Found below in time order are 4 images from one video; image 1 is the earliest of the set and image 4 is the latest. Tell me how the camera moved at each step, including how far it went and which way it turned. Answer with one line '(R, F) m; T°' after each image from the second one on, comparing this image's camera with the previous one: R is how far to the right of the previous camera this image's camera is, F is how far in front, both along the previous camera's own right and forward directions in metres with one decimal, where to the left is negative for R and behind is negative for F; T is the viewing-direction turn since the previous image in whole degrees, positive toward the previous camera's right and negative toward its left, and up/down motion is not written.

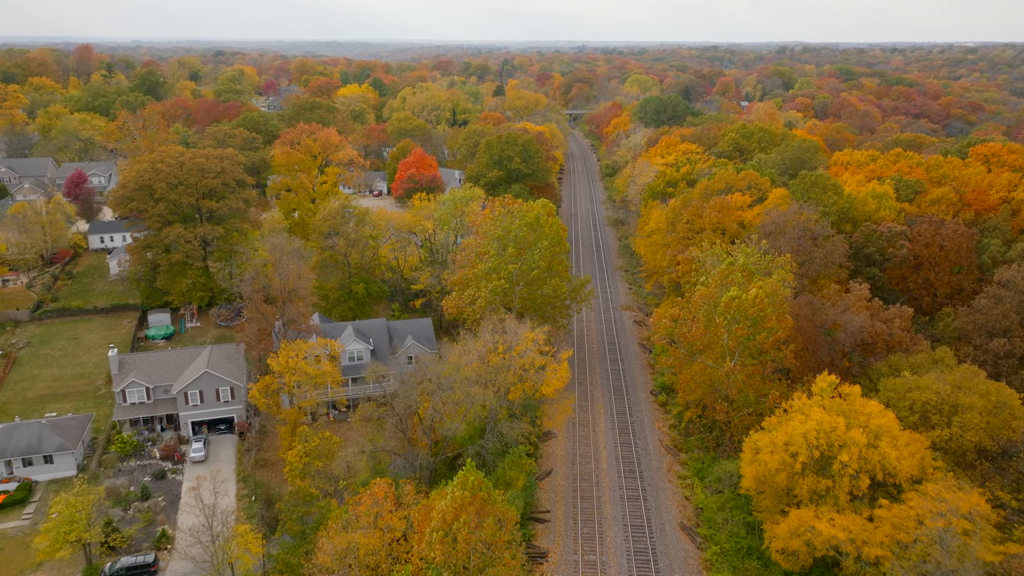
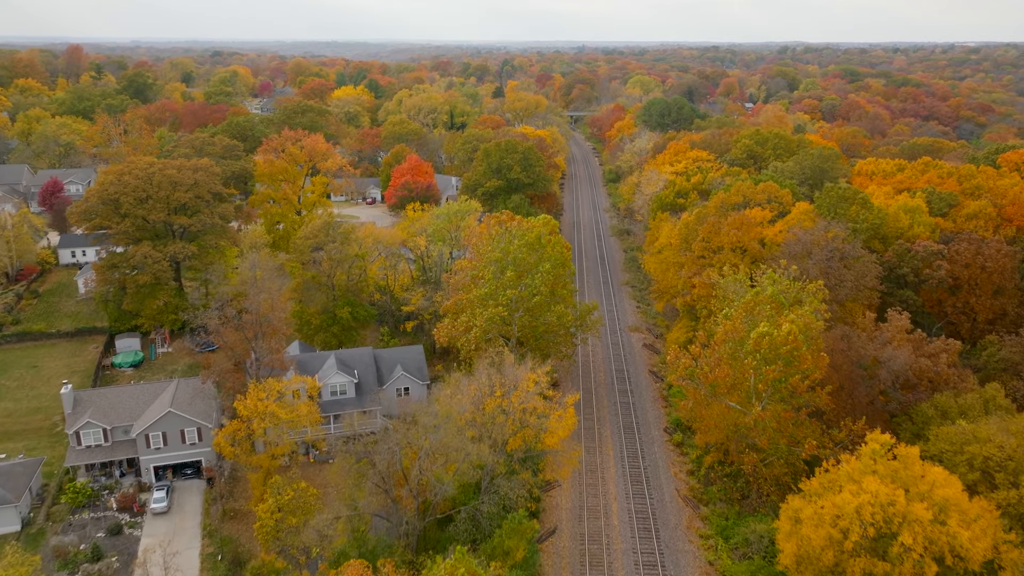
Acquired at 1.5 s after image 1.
(0.0, +3.2) m; 0°
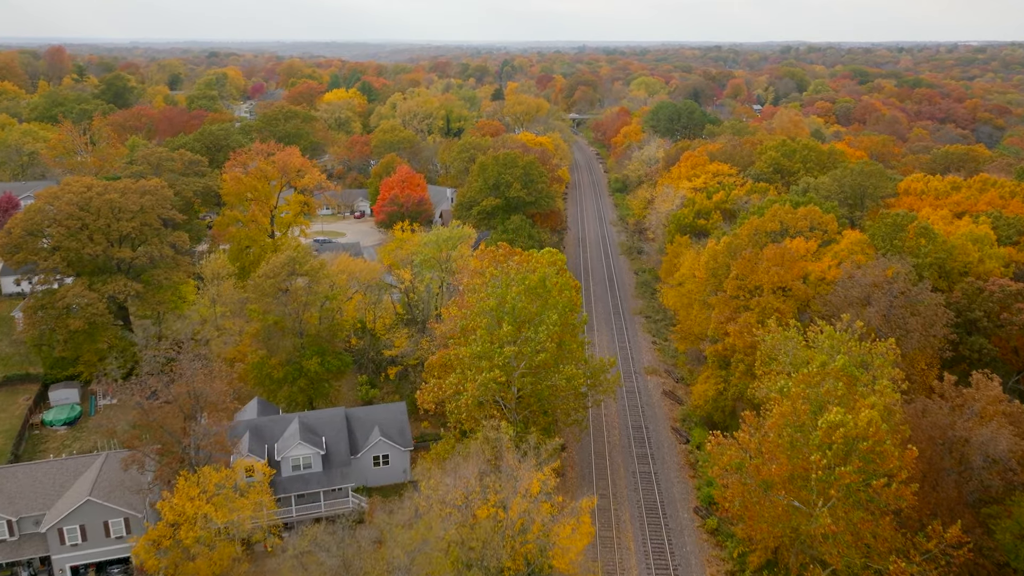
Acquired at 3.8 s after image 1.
(+0.1, +5.3) m; 0°
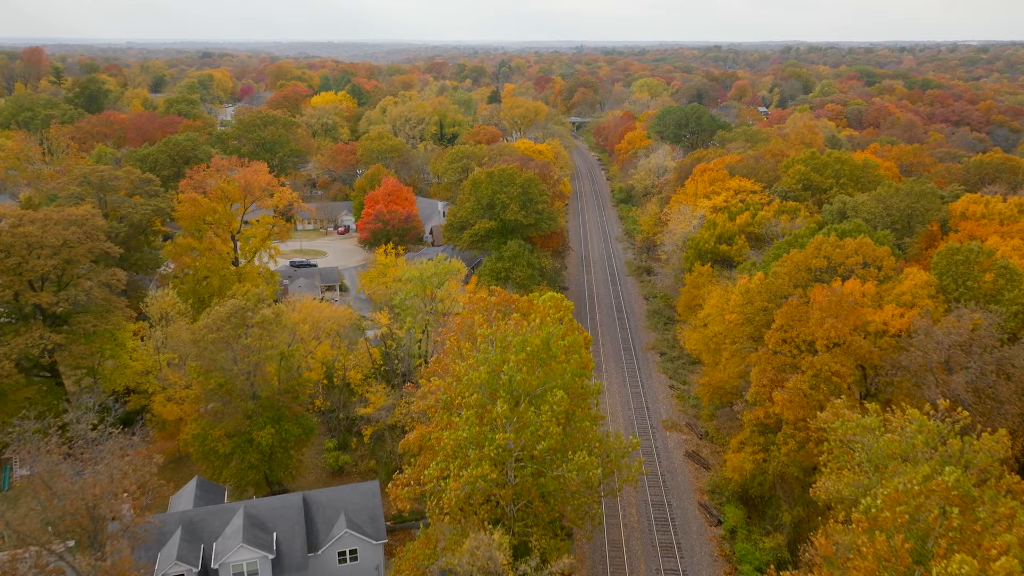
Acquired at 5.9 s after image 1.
(+0.1, +5.1) m; 0°
